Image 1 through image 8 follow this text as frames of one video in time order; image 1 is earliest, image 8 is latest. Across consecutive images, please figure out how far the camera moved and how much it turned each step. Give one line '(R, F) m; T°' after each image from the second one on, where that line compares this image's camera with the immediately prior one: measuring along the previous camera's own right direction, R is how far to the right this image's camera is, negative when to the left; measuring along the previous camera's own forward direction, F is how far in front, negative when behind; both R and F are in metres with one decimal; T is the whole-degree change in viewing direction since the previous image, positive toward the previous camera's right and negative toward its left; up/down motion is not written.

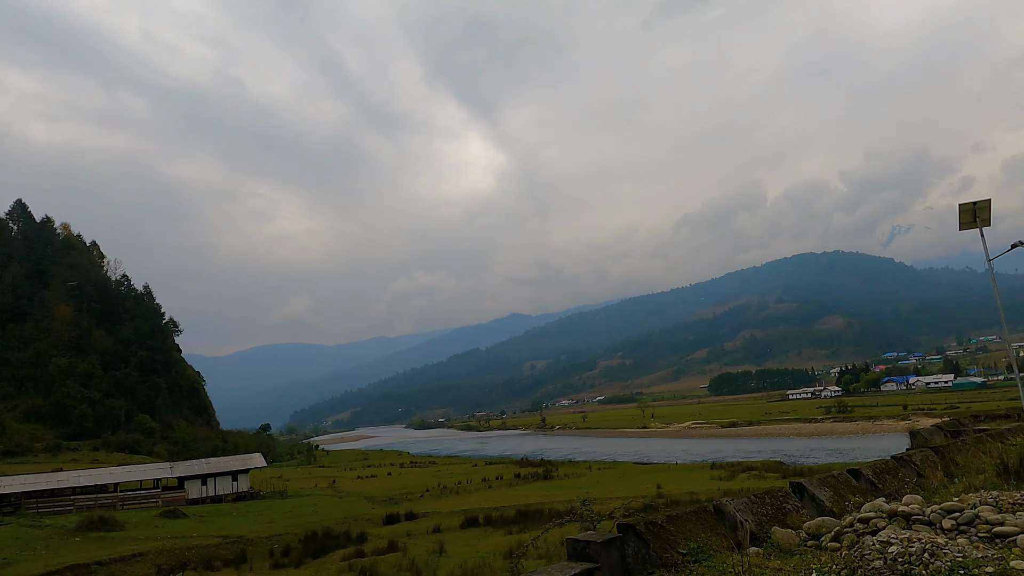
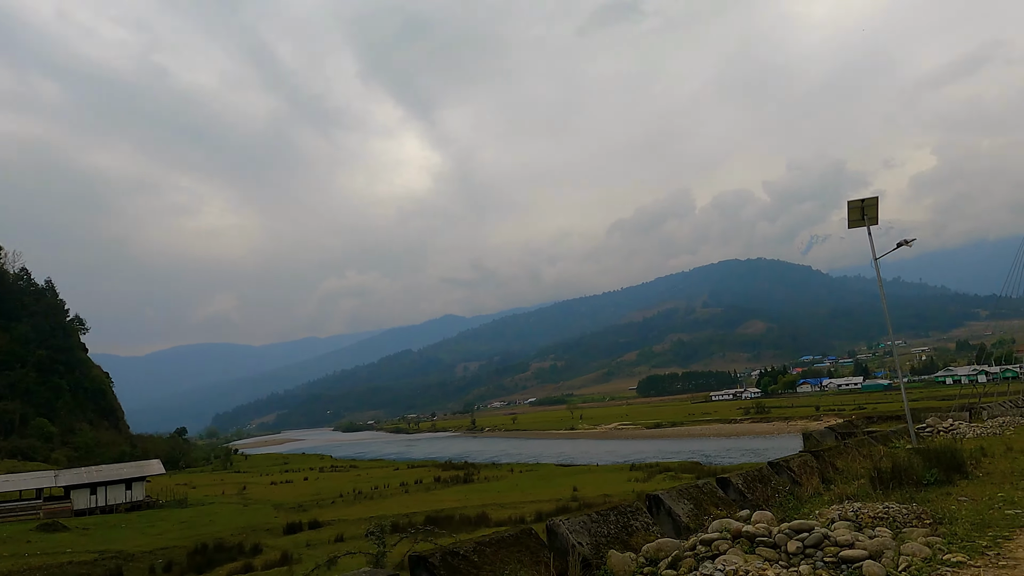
(+0.6, +0.6) m; +6°
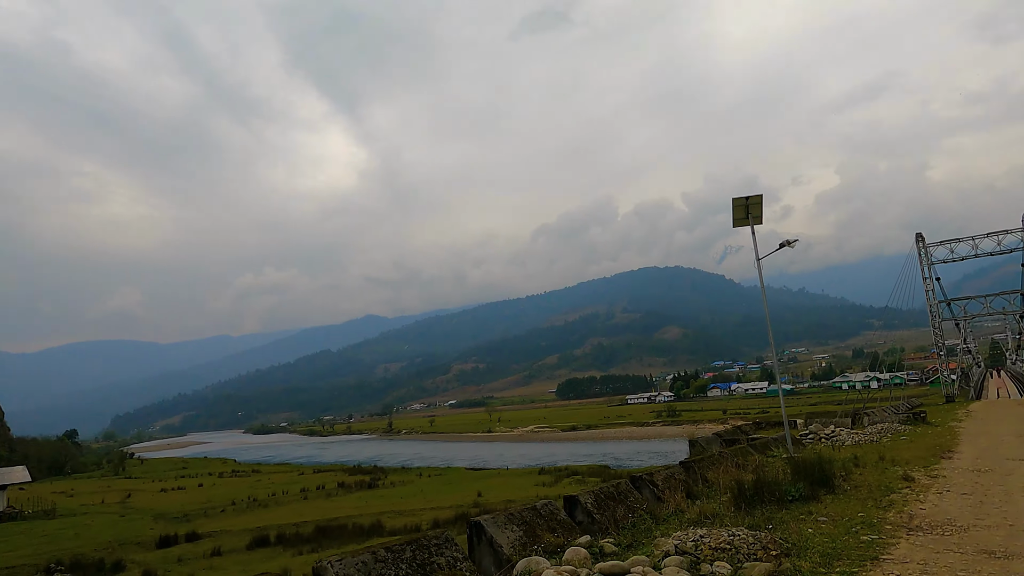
(+0.6, +0.6) m; +7°
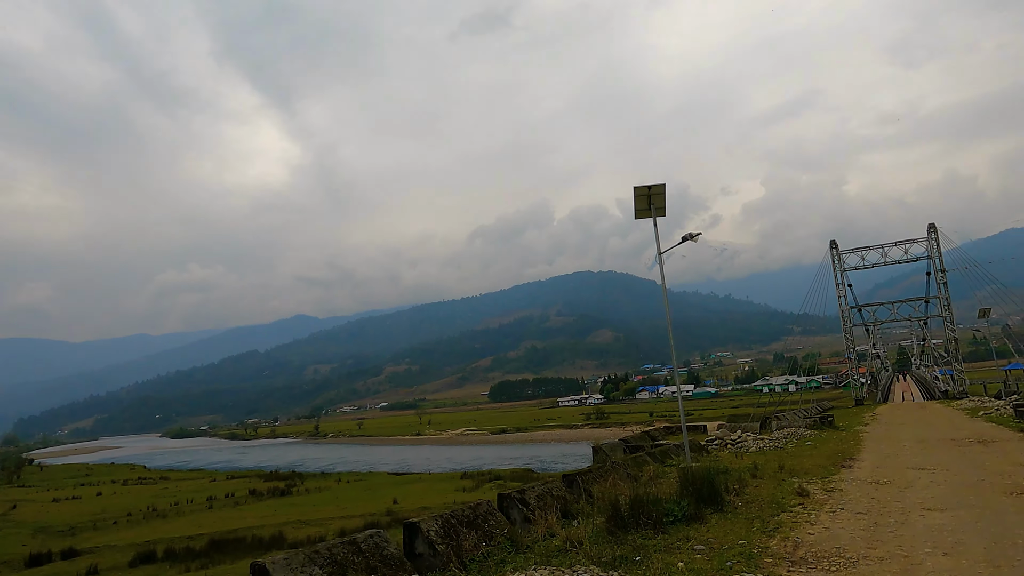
(+0.5, +0.6) m; +6°
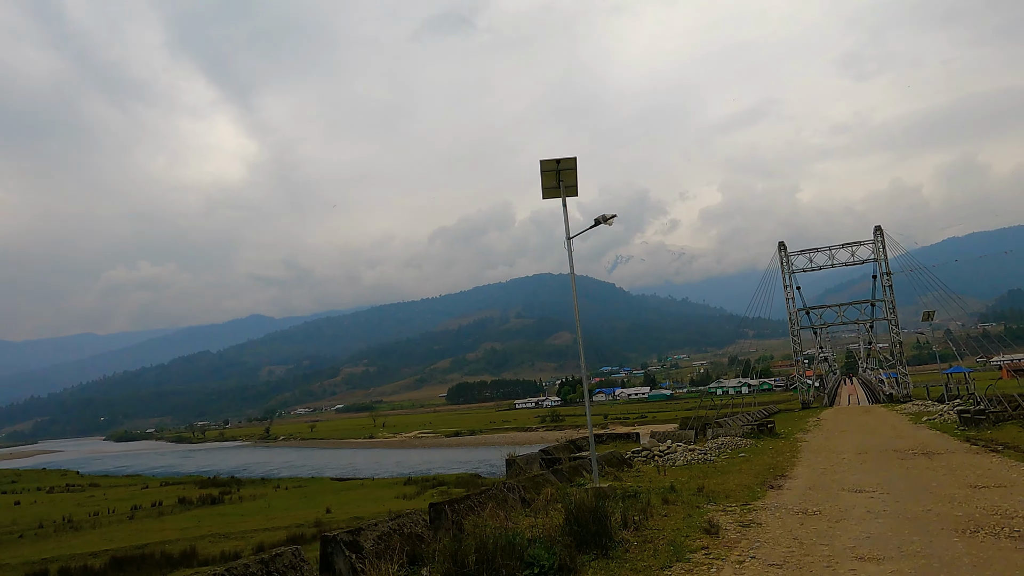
(+0.6, +0.9) m; +3°
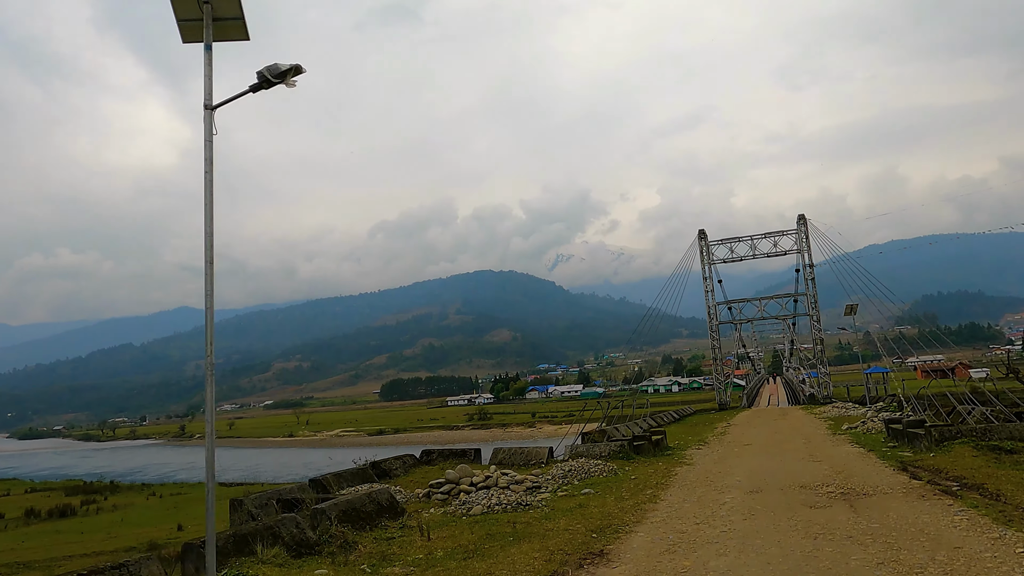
(+1.5, +2.5) m; +5°
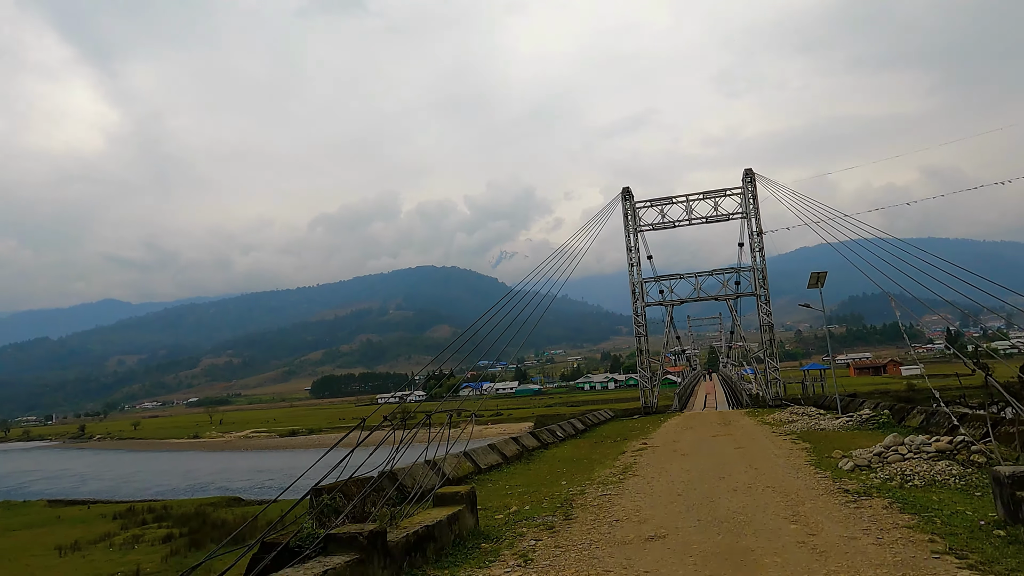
(+1.9, +4.9) m; +5°
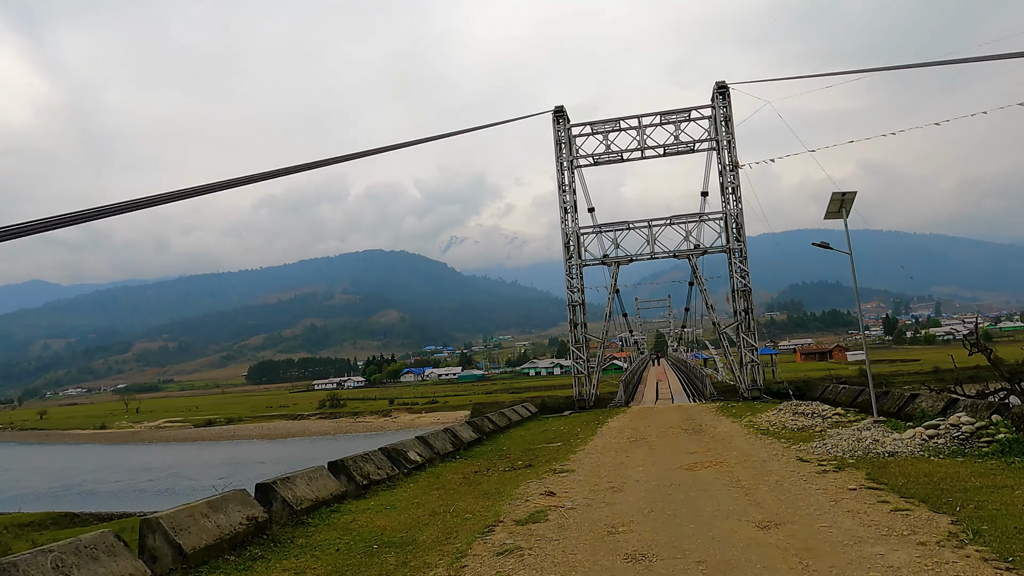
(+1.2, +4.6) m; +4°
